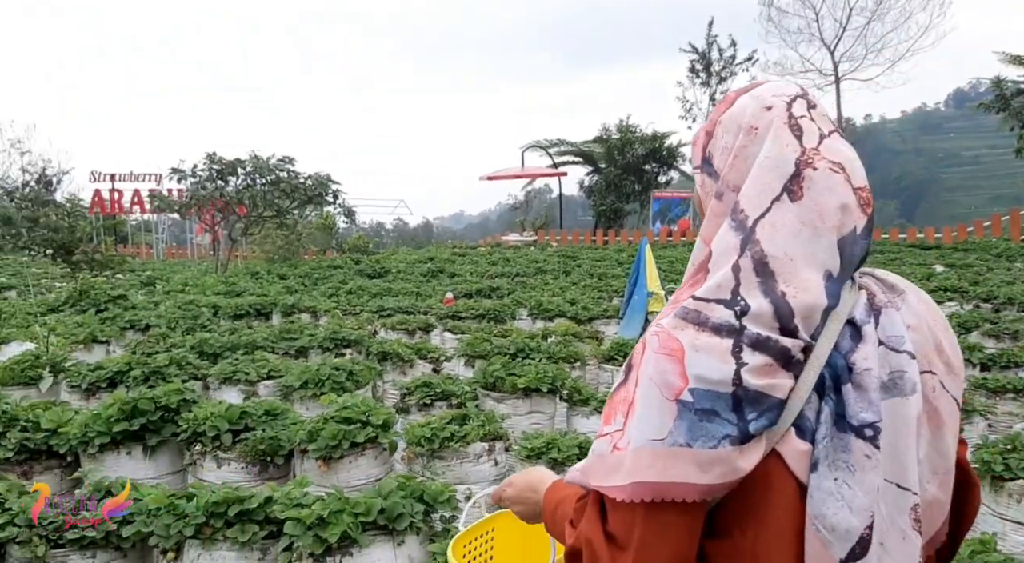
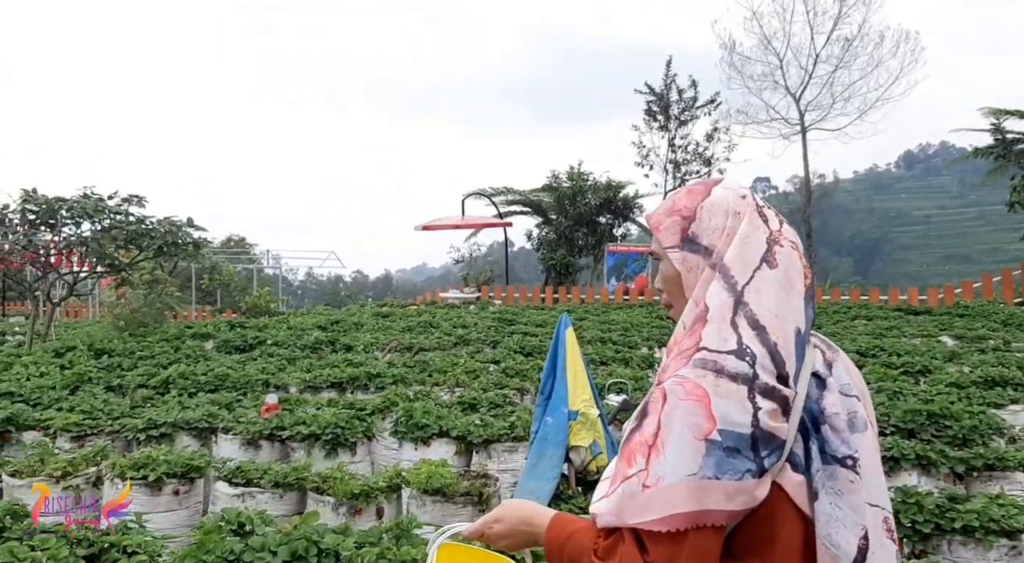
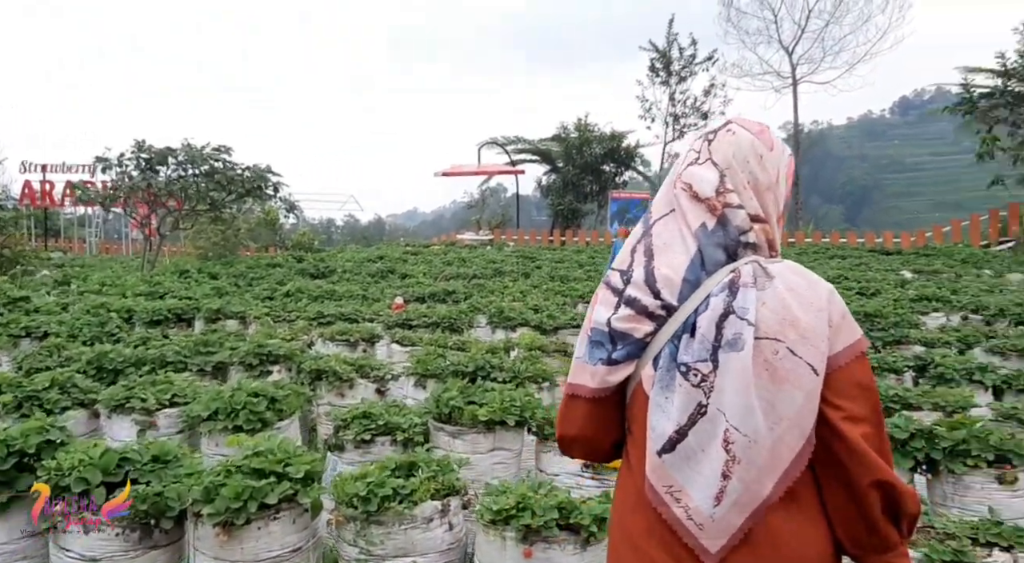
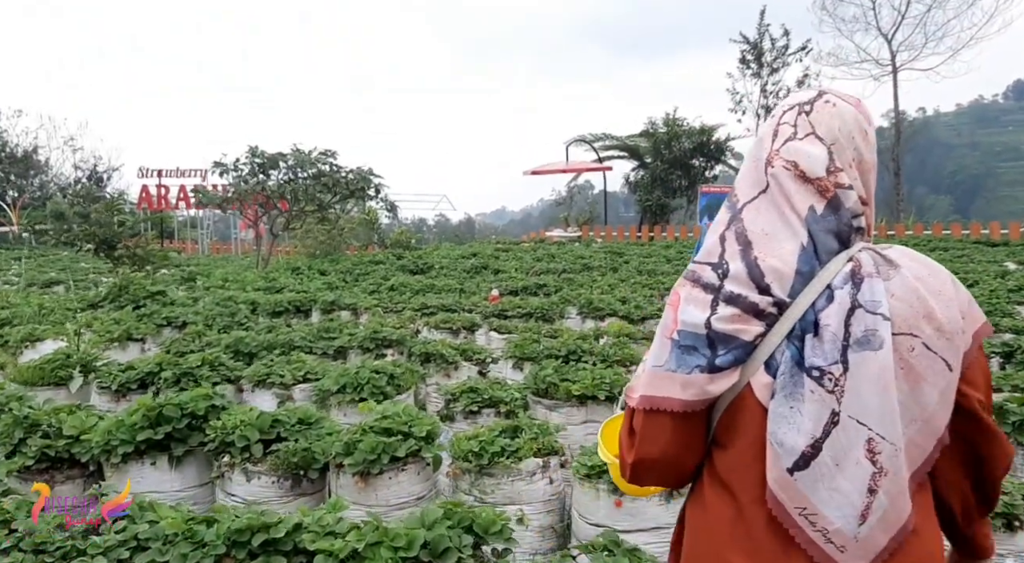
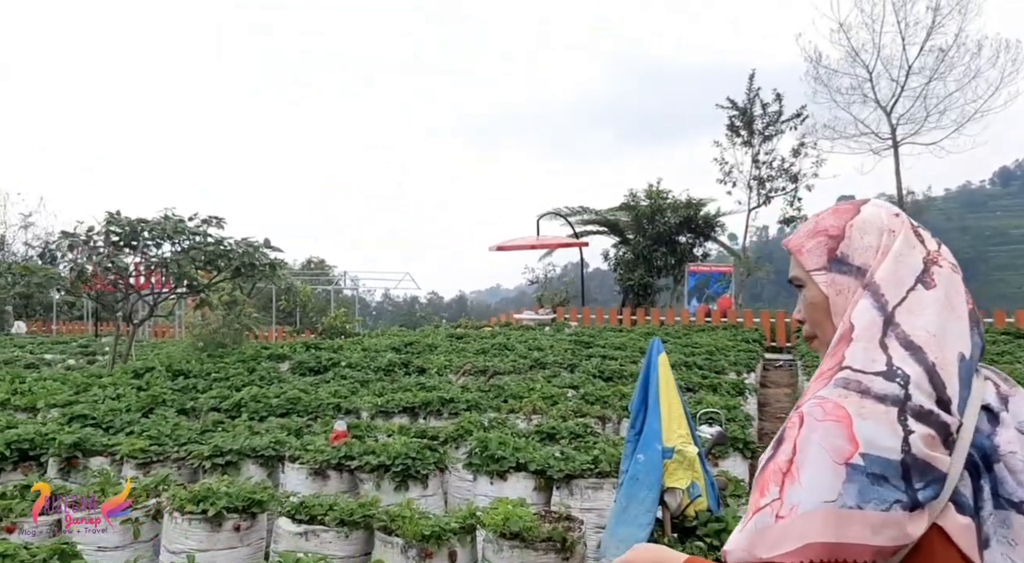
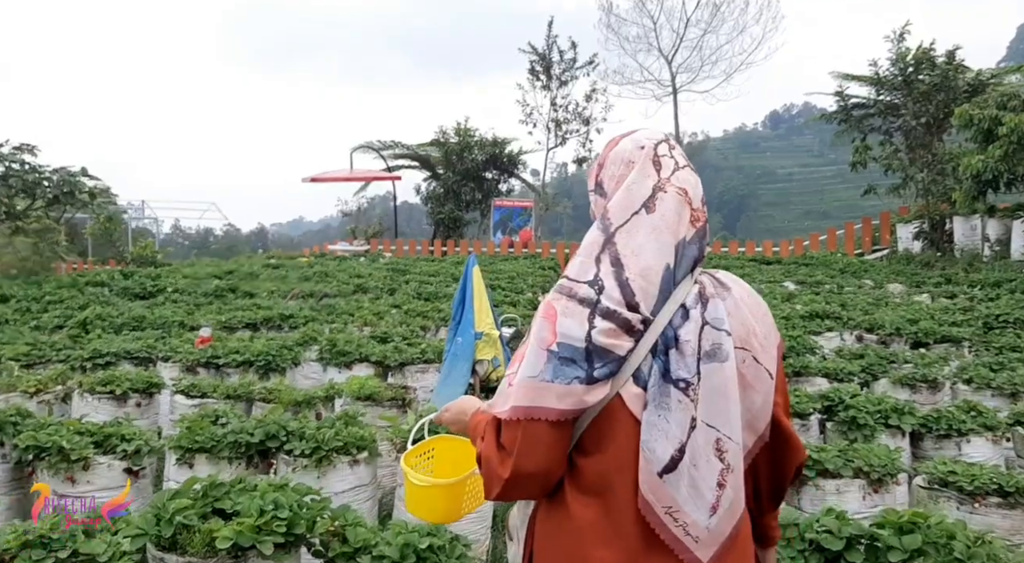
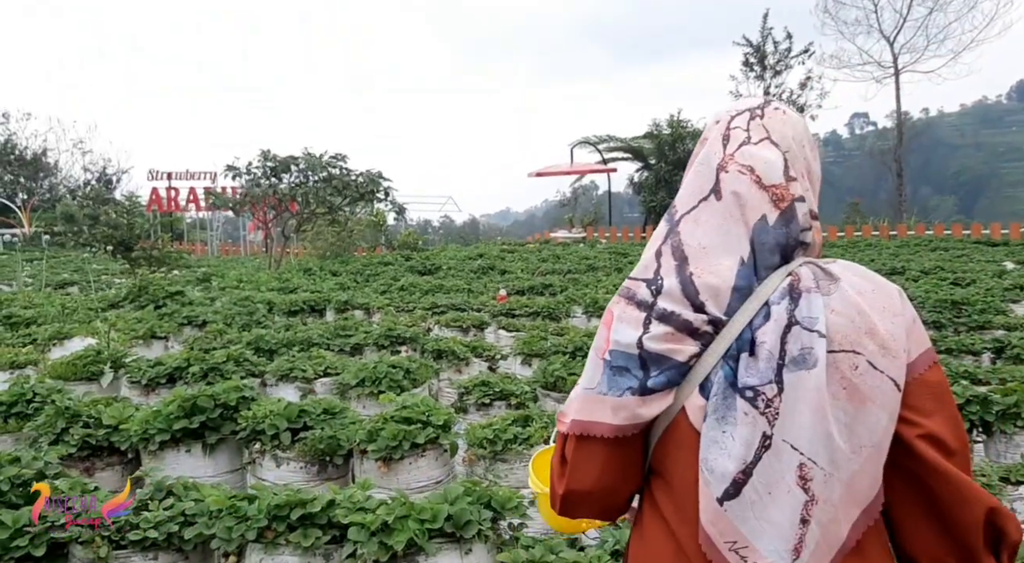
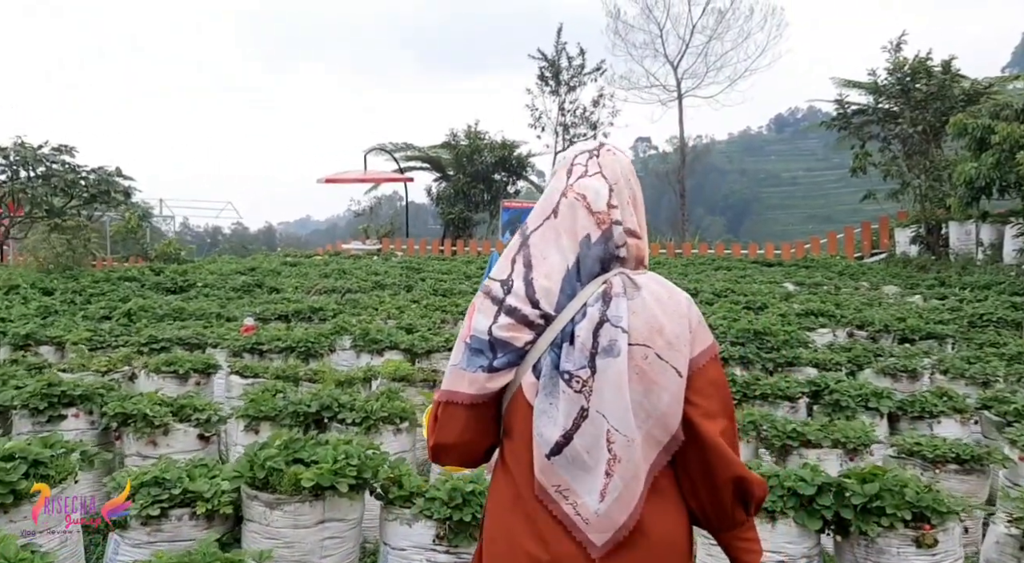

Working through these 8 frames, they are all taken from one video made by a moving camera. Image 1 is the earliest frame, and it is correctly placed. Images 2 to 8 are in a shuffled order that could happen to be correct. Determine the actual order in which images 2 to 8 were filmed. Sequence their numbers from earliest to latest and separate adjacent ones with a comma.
7, 4, 3, 8, 6, 2, 5
